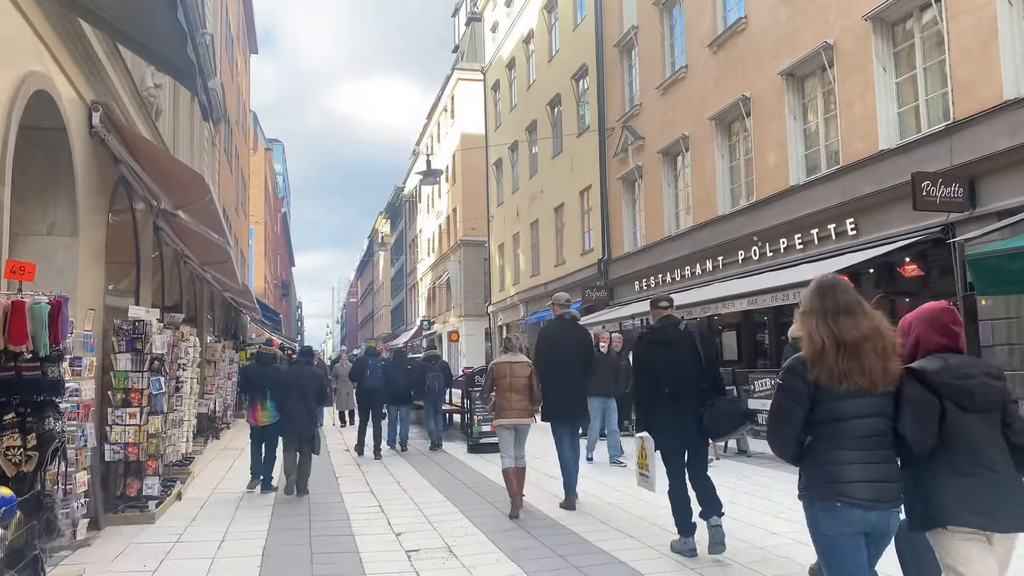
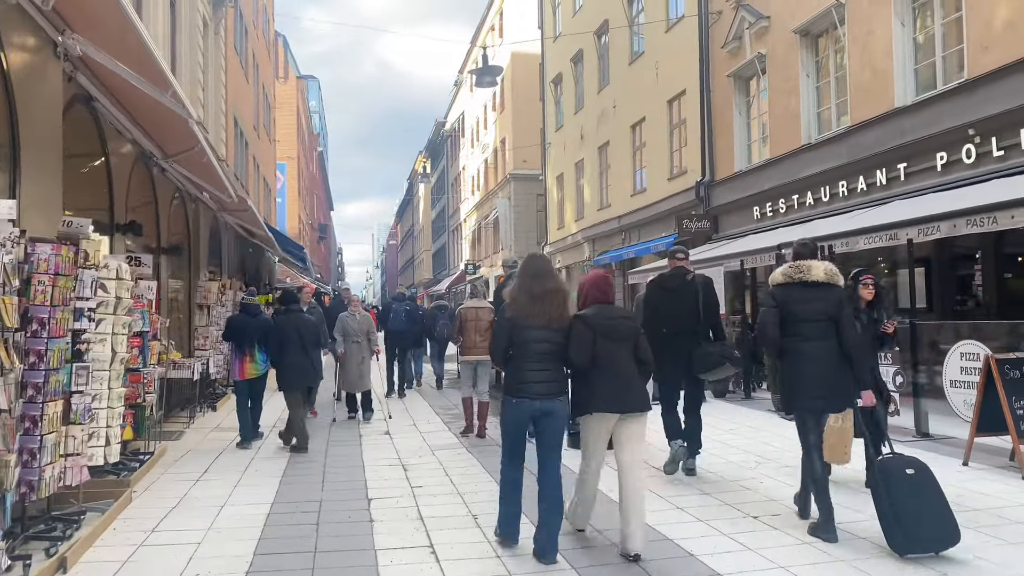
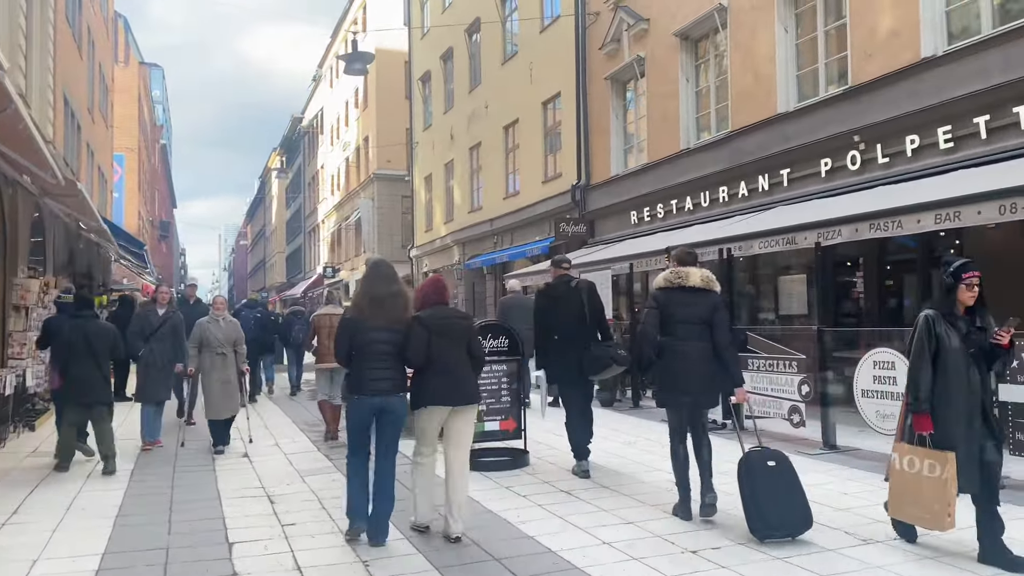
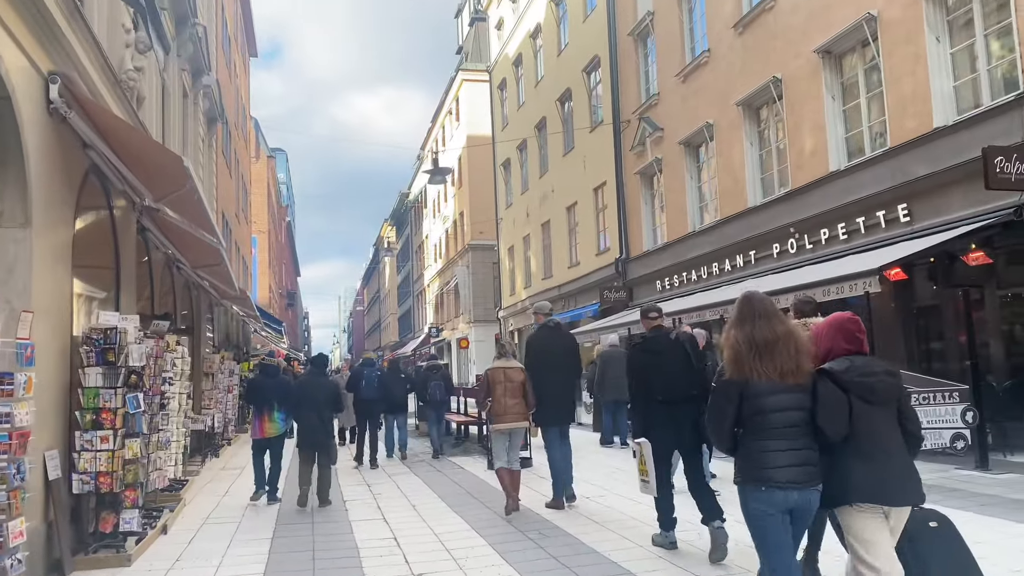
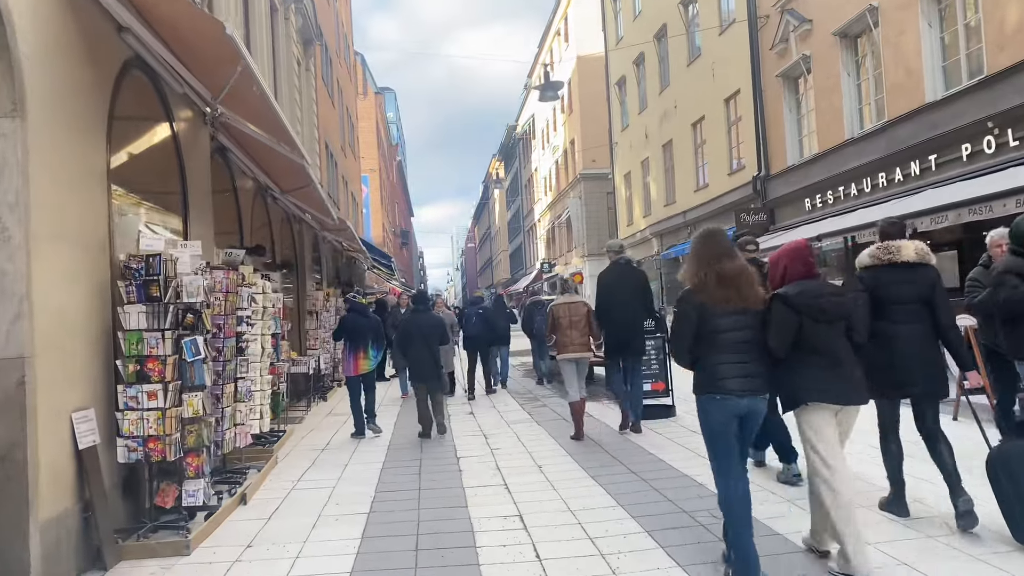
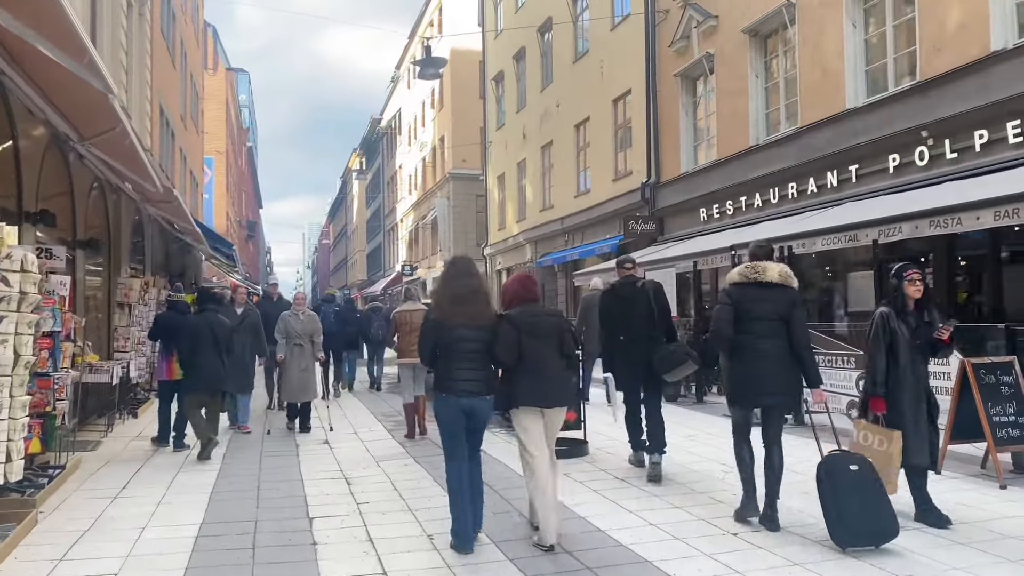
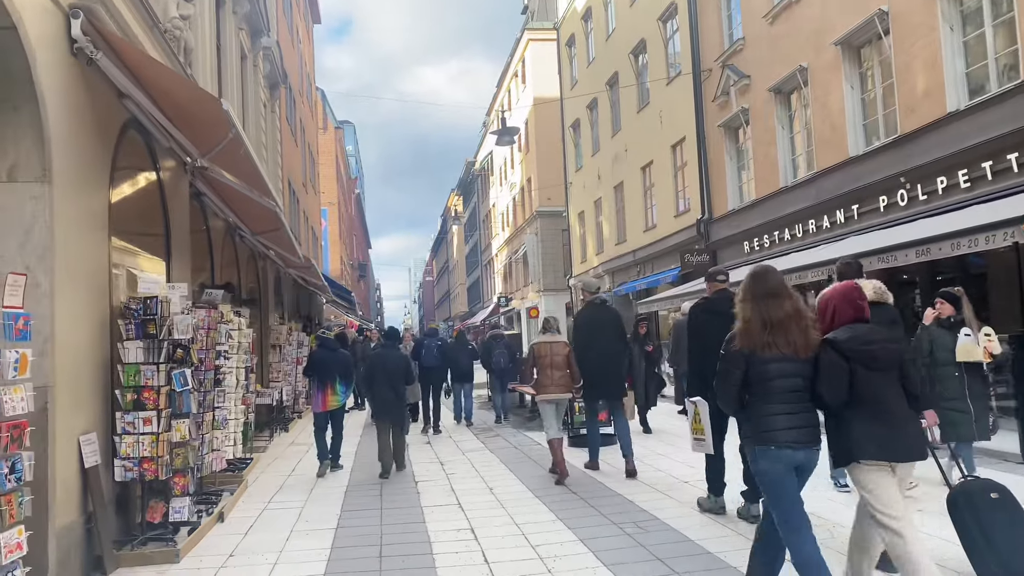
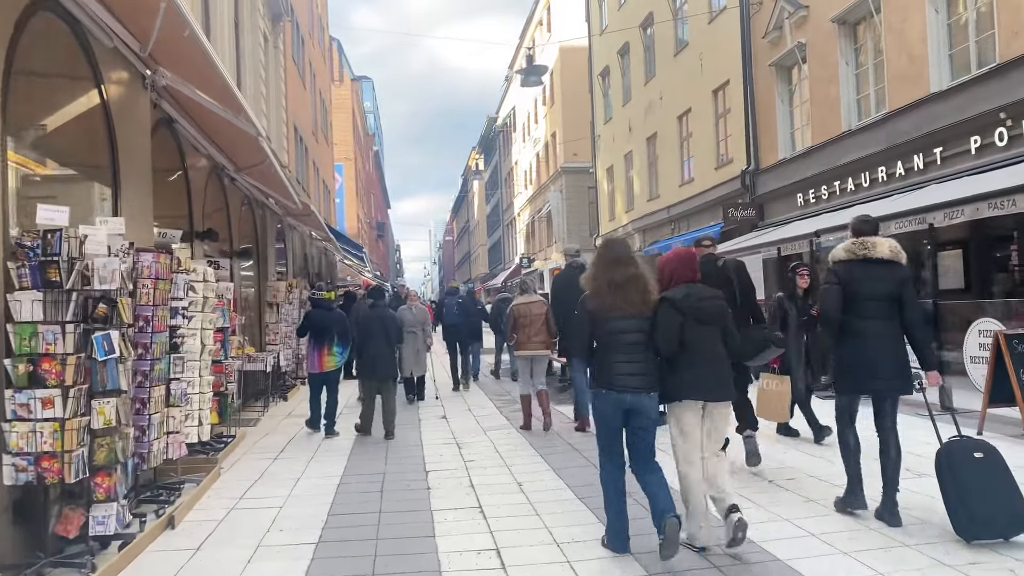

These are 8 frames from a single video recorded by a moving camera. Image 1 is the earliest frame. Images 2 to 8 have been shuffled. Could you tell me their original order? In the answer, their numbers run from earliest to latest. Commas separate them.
4, 7, 5, 8, 2, 6, 3
